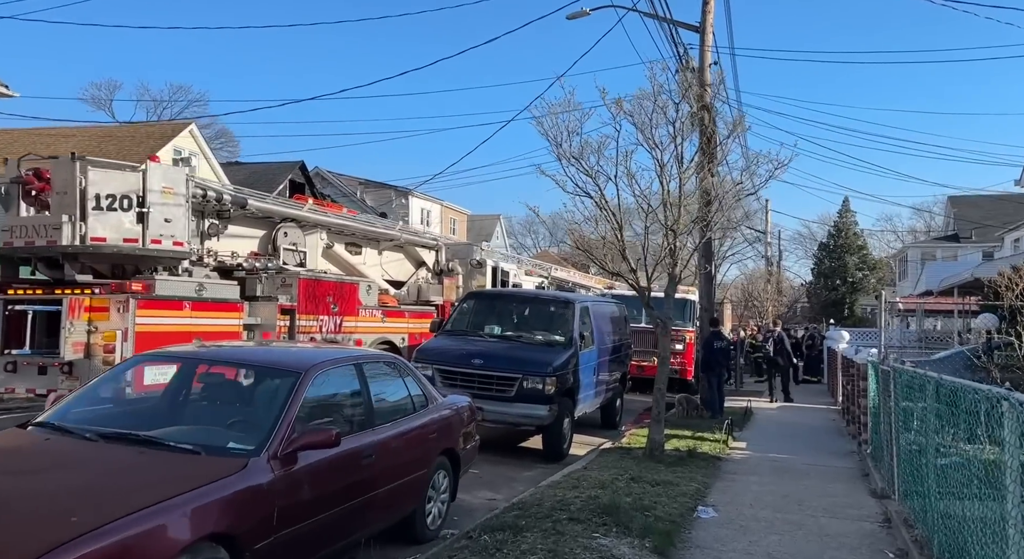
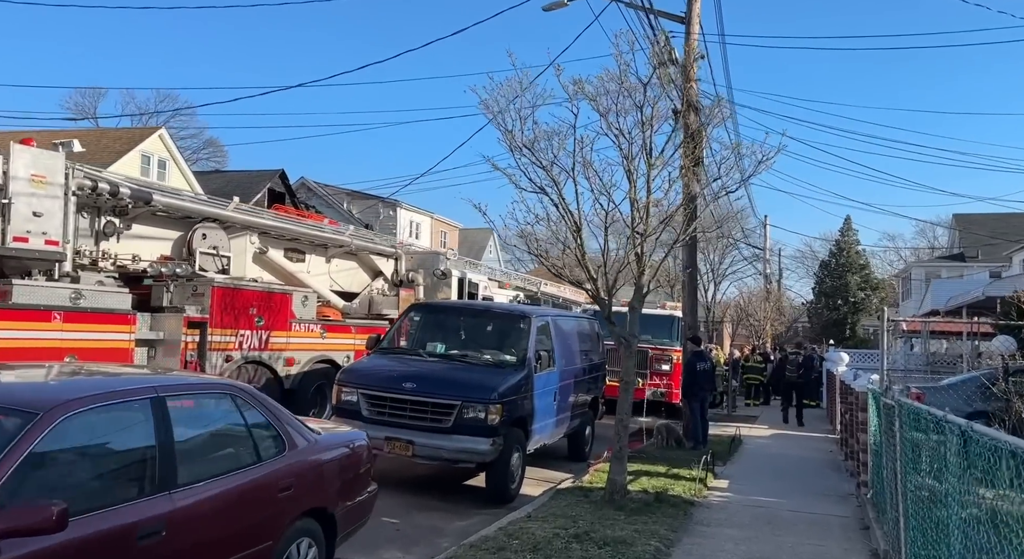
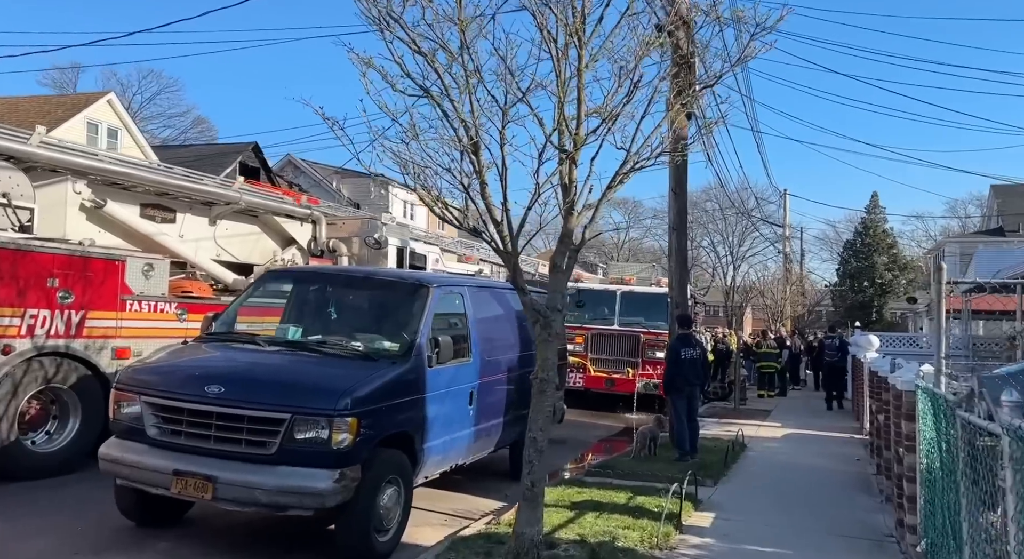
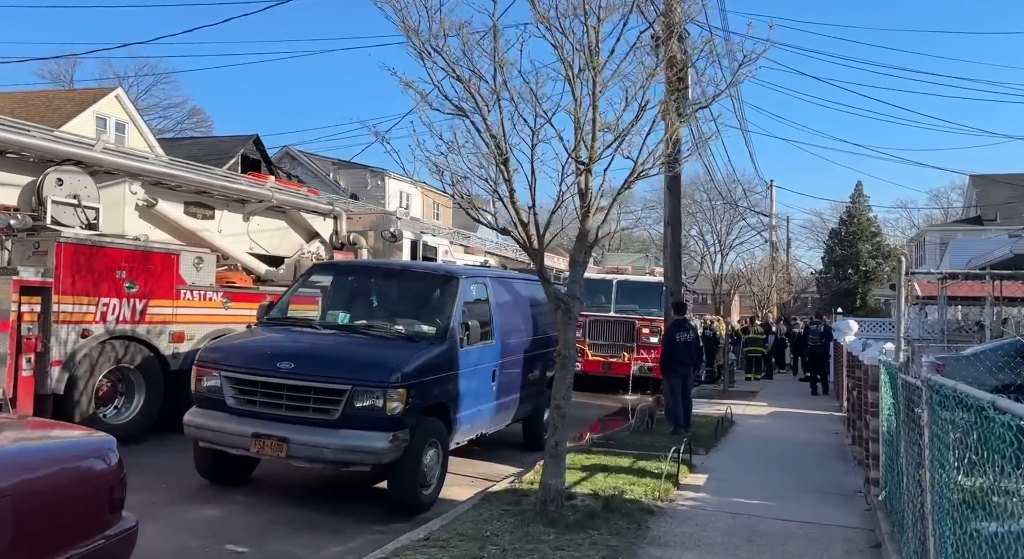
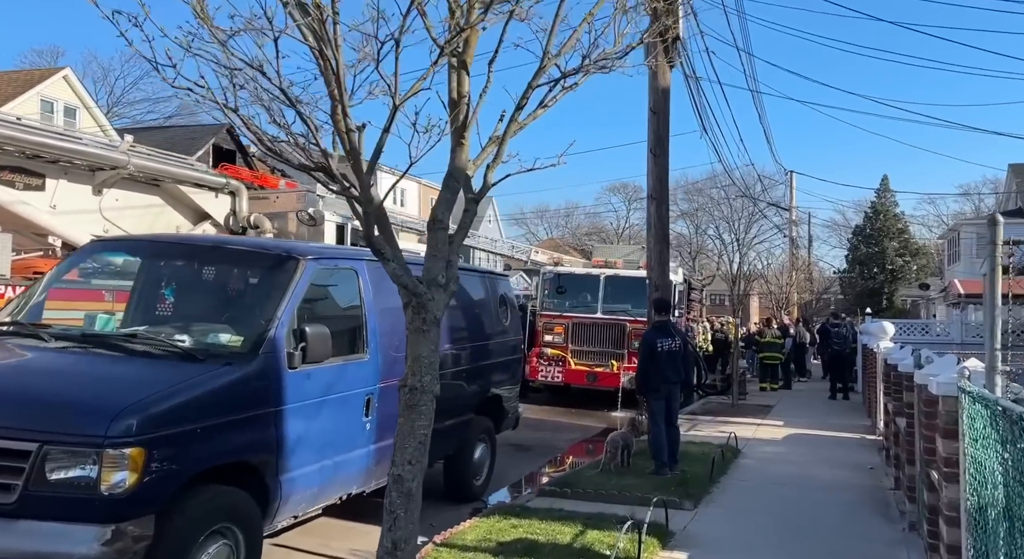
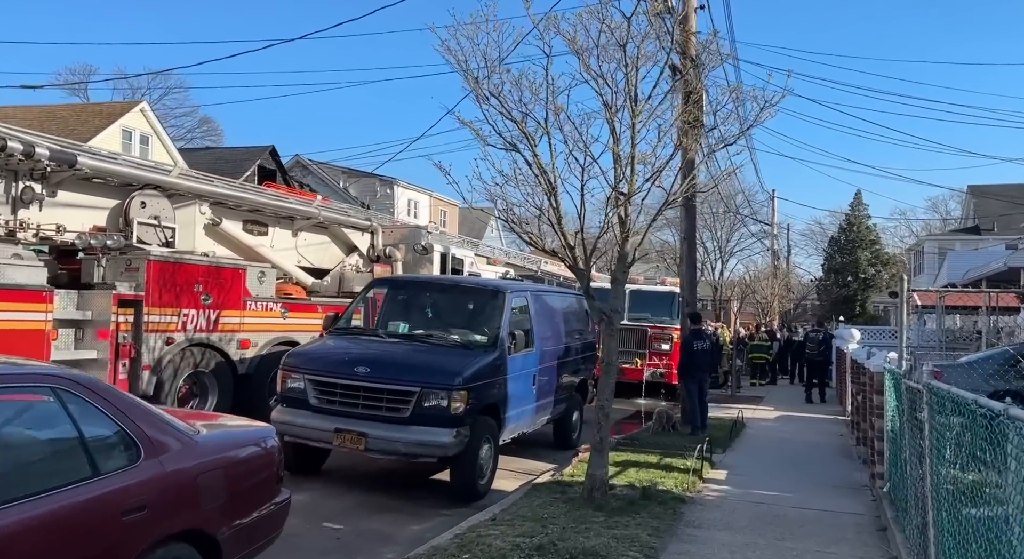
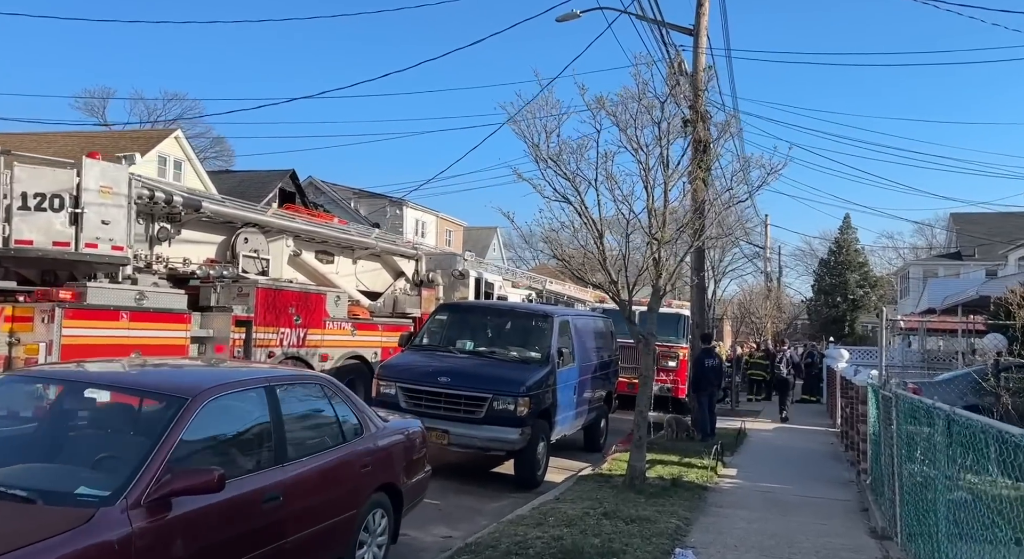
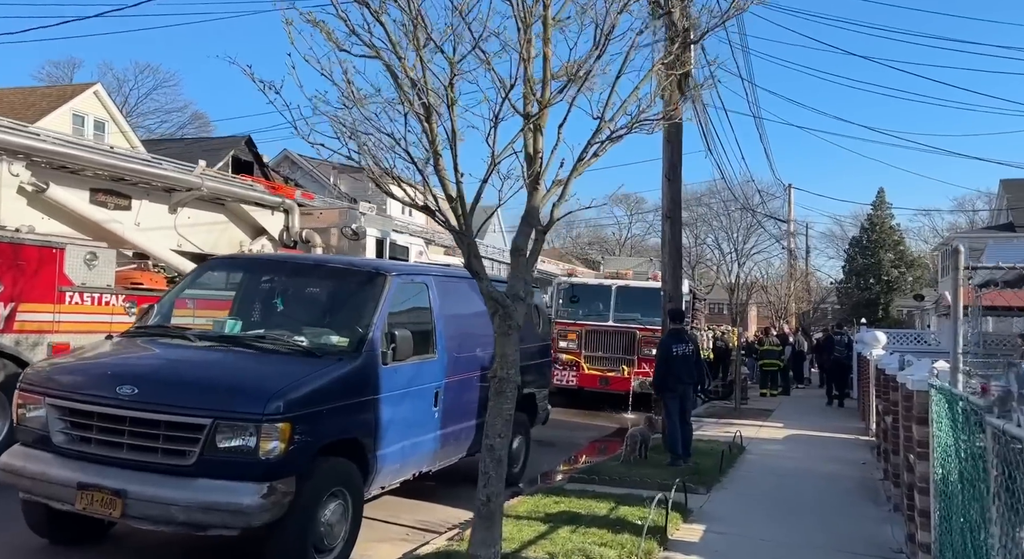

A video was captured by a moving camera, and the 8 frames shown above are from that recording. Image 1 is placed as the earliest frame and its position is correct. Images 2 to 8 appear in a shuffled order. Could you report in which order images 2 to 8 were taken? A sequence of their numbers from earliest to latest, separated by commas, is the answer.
7, 2, 6, 4, 3, 8, 5
